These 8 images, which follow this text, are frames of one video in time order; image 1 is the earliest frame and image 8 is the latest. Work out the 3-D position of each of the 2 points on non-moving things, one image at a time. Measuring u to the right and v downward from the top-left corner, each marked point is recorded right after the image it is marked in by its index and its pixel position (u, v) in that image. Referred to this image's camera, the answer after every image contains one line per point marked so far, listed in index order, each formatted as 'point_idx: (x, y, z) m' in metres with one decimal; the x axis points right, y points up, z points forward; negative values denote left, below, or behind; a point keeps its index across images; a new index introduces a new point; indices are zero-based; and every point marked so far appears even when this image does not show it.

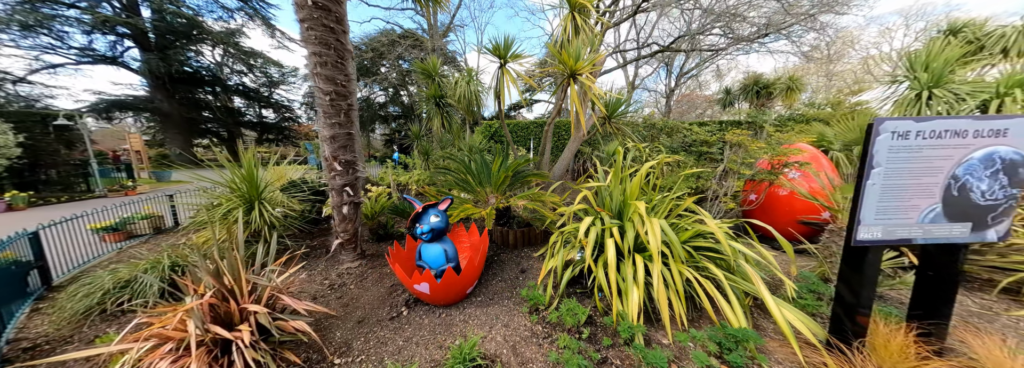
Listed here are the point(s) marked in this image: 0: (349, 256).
0: (-1.3, -0.6, +2.0) m
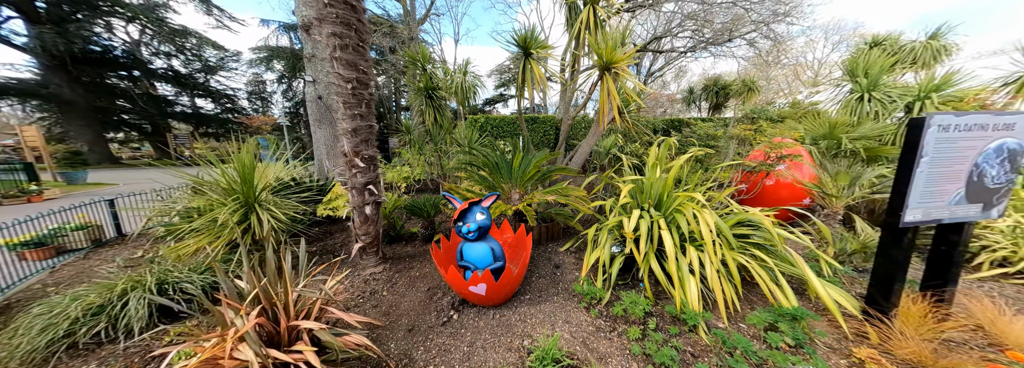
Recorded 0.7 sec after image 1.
0: (-1.0, -0.6, +1.9) m
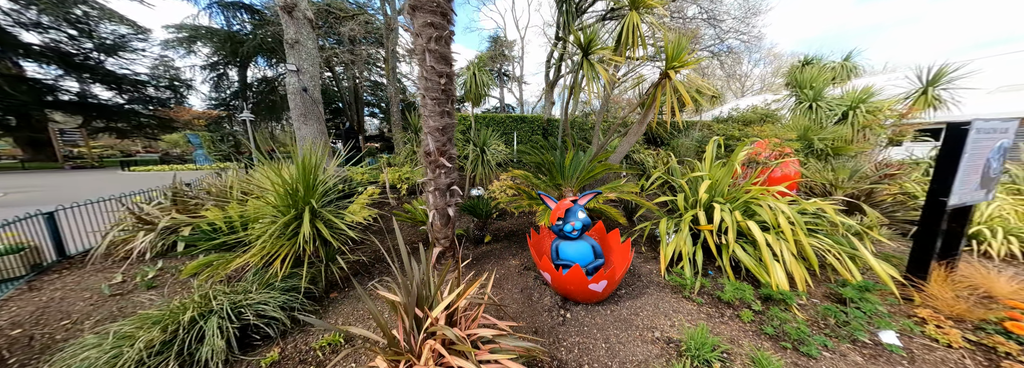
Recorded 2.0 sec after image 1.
0: (-0.4, -0.6, +1.7) m
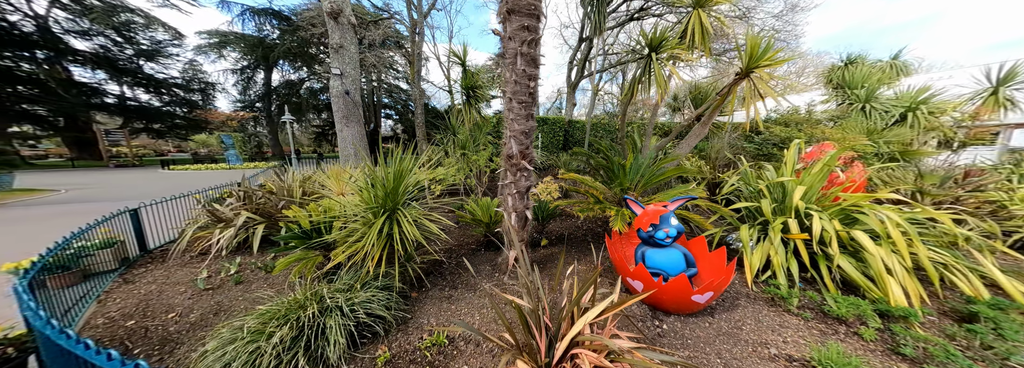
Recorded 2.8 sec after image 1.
0: (+0.1, -0.6, +1.7) m
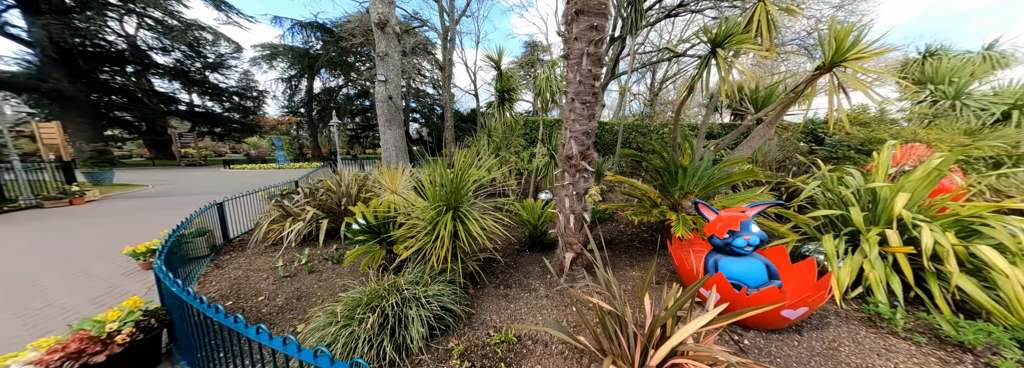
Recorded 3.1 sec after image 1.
0: (+0.5, -0.6, +1.7) m
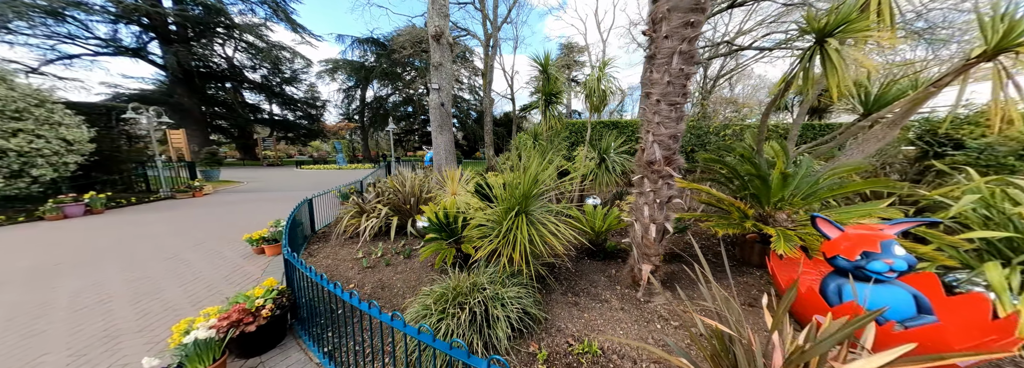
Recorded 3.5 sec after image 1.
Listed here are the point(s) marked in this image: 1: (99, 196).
0: (+1.0, -0.6, +1.6) m
1: (-9.8, -0.3, +5.9) m
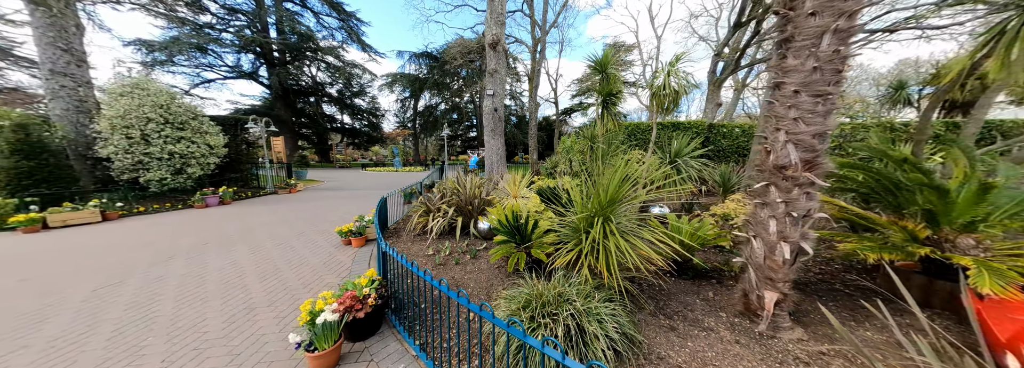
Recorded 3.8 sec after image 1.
0: (+1.5, -0.7, +1.3) m
1: (-8.5, -0.2, +7.3) m
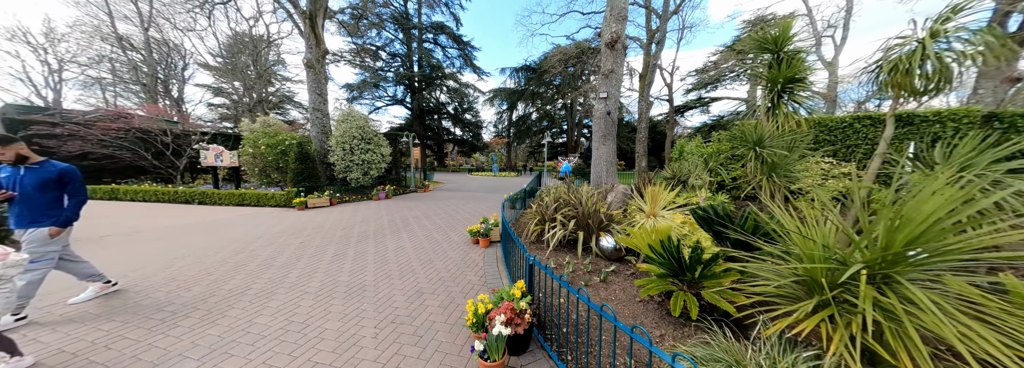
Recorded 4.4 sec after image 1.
0: (+2.2, -0.9, +0.4) m
1: (-4.7, -0.2, +9.7) m
